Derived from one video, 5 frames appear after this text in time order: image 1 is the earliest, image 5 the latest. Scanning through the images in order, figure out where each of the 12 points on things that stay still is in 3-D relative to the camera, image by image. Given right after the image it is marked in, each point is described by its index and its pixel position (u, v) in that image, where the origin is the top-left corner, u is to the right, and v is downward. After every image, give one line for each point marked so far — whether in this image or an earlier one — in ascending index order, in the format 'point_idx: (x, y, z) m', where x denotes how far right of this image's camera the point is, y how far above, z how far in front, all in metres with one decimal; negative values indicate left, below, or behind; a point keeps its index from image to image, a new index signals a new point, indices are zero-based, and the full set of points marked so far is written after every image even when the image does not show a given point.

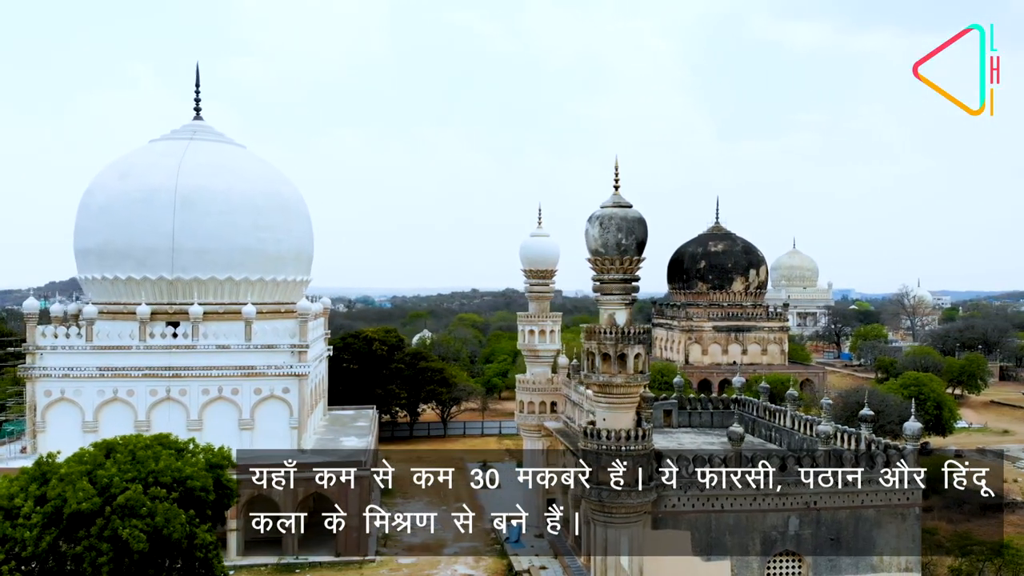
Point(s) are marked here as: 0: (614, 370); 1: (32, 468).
0: (+1.6, -1.3, +13.1) m
1: (-7.3, -2.8, +13.0) m
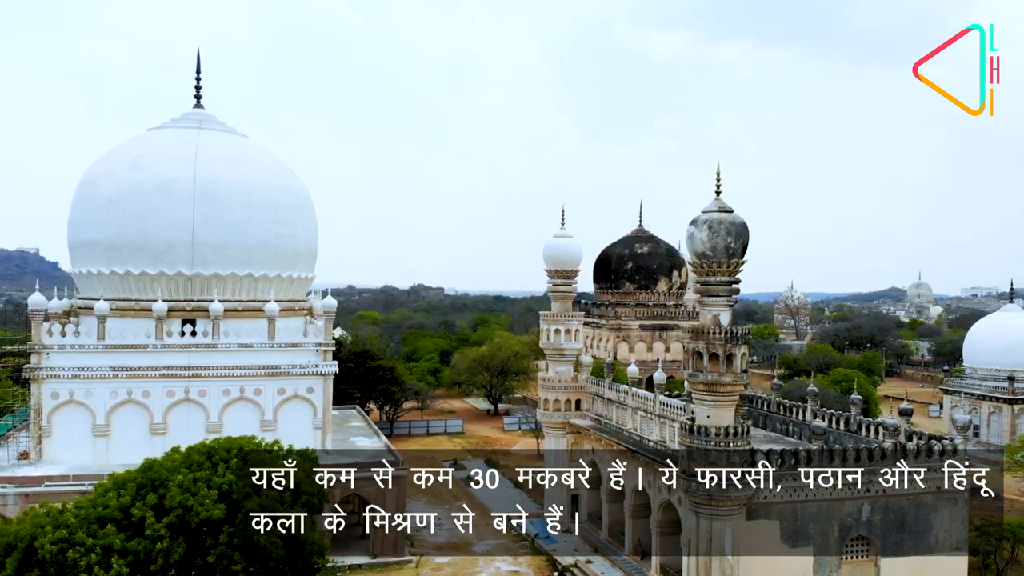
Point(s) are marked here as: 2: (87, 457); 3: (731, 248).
0: (+3.4, -1.3, +13.7) m
1: (-5.4, -2.7, +12.2) m
2: (-9.6, -3.8, +19.2) m
3: (+3.6, +0.7, +13.8) m
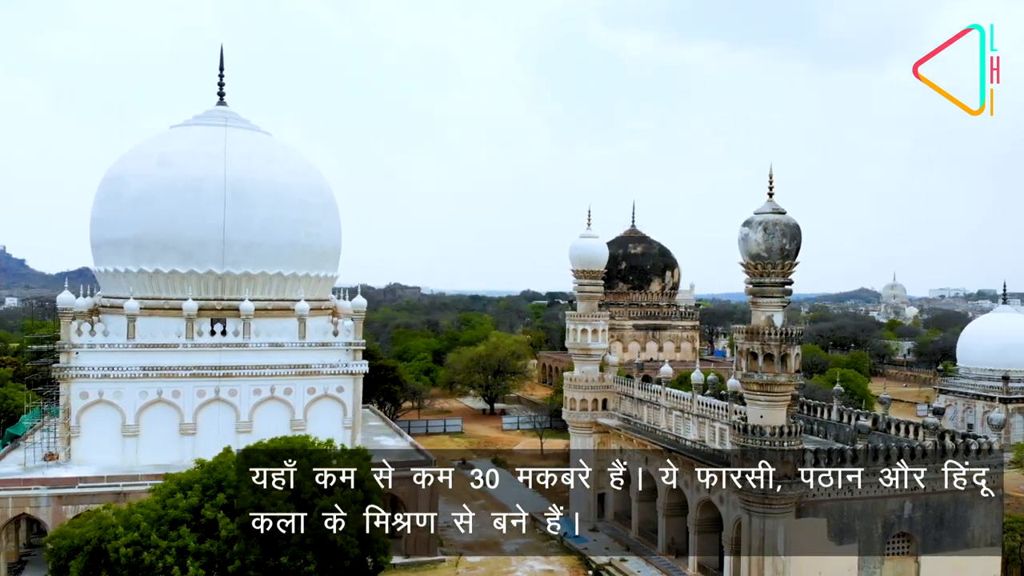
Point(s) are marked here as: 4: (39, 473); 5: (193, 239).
0: (+4.4, -1.3, +13.9) m
1: (-4.4, -2.7, +12.1) m
2: (-8.9, -3.8, +18.9) m
3: (+4.5, +0.6, +13.9) m
4: (-10.2, -4.0, +18.2) m
5: (-7.3, +1.1, +19.5) m
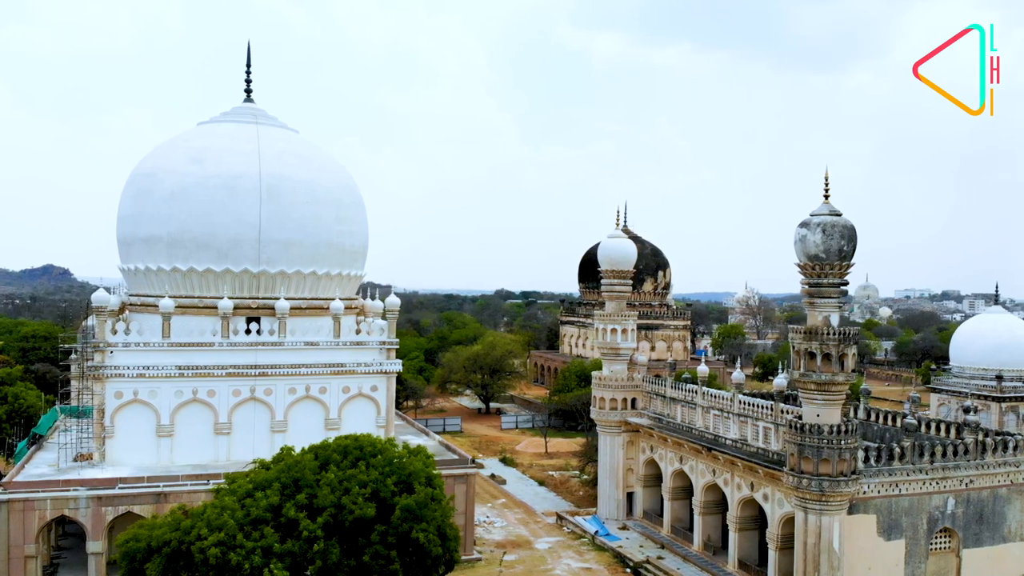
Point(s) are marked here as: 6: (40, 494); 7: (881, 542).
0: (+5.4, -1.3, +14.1) m
1: (-3.3, -2.7, +12.1) m
2: (-8.0, -3.8, +18.7) m
3: (+5.5, +0.6, +14.2) m
4: (-9.3, -3.9, +17.9) m
5: (-6.5, +1.2, +19.3) m
6: (-9.4, -4.1, +16.8) m
7: (+6.6, -4.6, +15.2) m
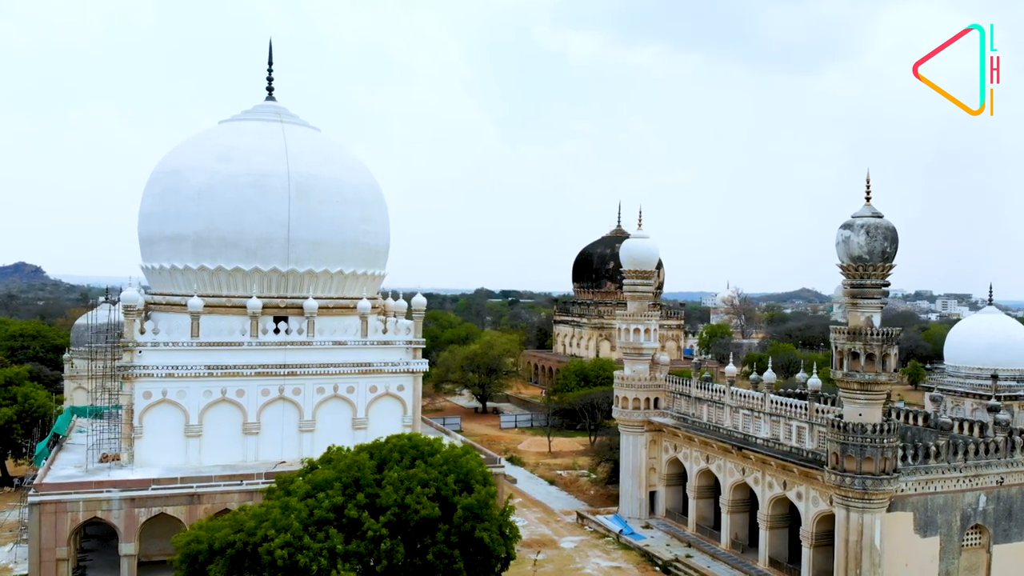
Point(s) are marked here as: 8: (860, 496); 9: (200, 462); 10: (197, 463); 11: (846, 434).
0: (+6.2, -1.4, +14.3) m
1: (-2.5, -2.7, +12.1) m
2: (-7.3, -3.7, +18.6) m
3: (+6.4, +0.6, +14.4) m
4: (-8.6, -3.9, +17.8) m
5: (-5.8, +1.2, +19.2) m
6: (-8.6, -4.1, +16.6) m
7: (+7.4, -4.6, +15.4) m
8: (+6.0, -3.6, +14.5) m
9: (-6.9, -3.8, +18.7) m
10: (-7.0, -3.9, +18.7) m
11: (+5.7, -2.5, +14.5) m
